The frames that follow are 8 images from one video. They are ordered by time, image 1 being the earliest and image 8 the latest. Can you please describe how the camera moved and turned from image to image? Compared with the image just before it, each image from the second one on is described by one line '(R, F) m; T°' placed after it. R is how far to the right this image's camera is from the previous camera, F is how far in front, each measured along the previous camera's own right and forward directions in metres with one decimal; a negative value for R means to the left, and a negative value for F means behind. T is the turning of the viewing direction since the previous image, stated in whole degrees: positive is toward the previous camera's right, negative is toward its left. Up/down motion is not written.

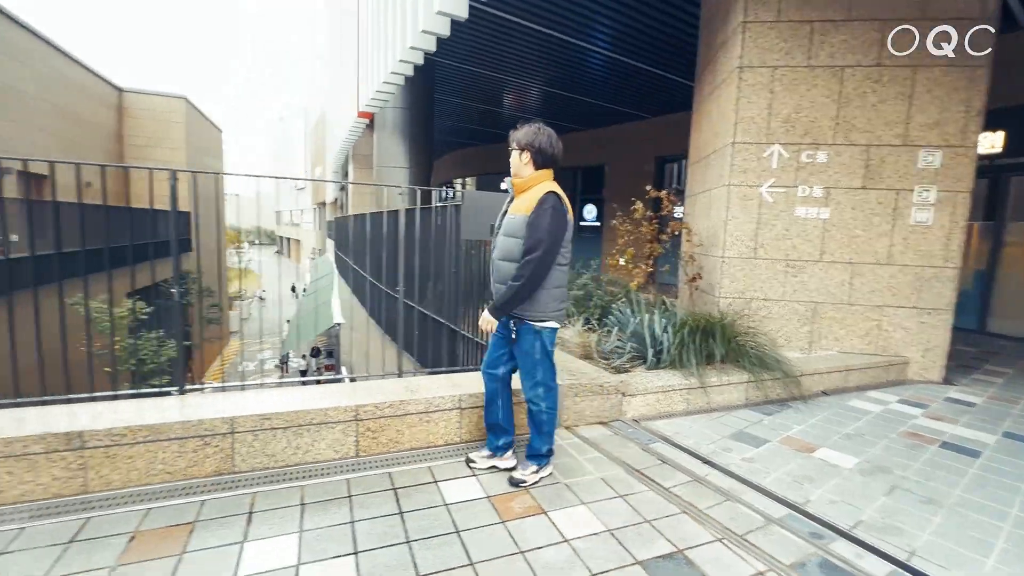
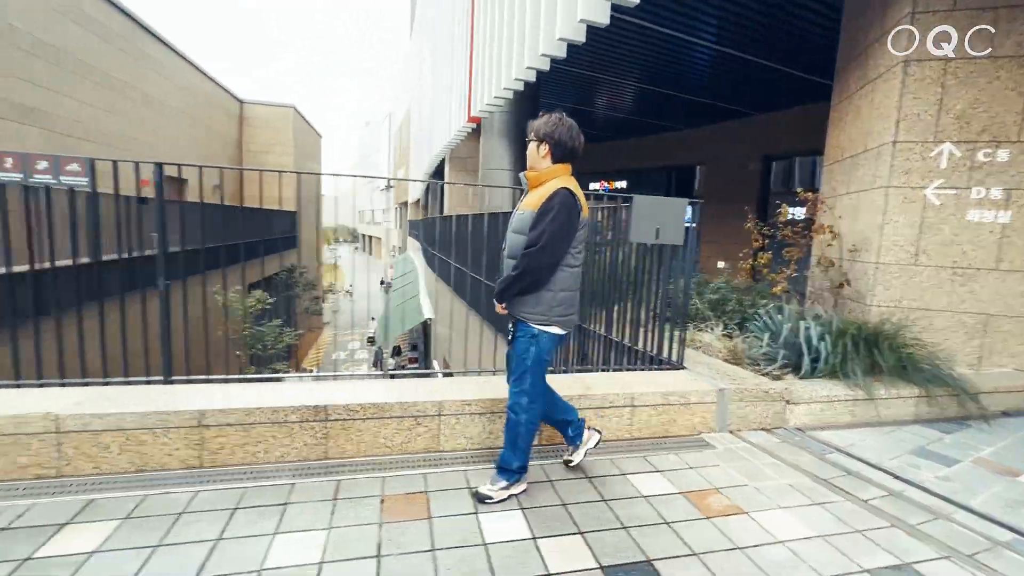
(-0.7, -0.2) m; -8°
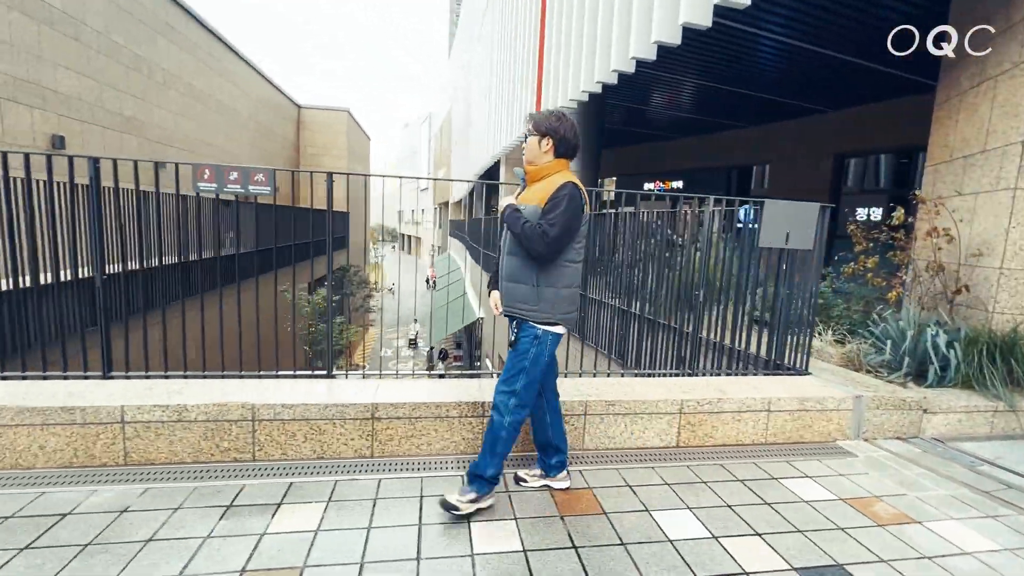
(-0.7, -0.1) m; -4°
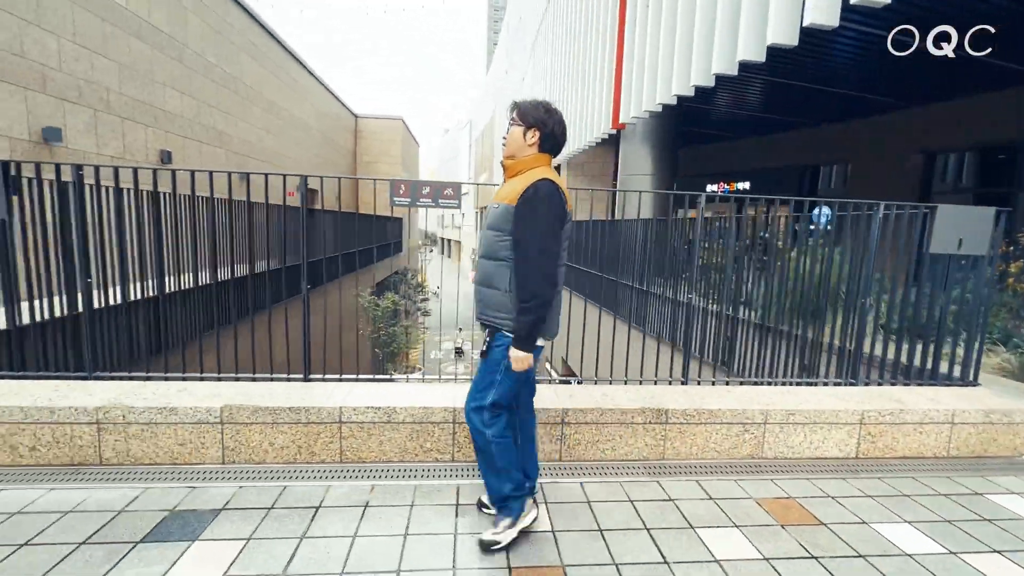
(-0.9, -0.1) m; -4°
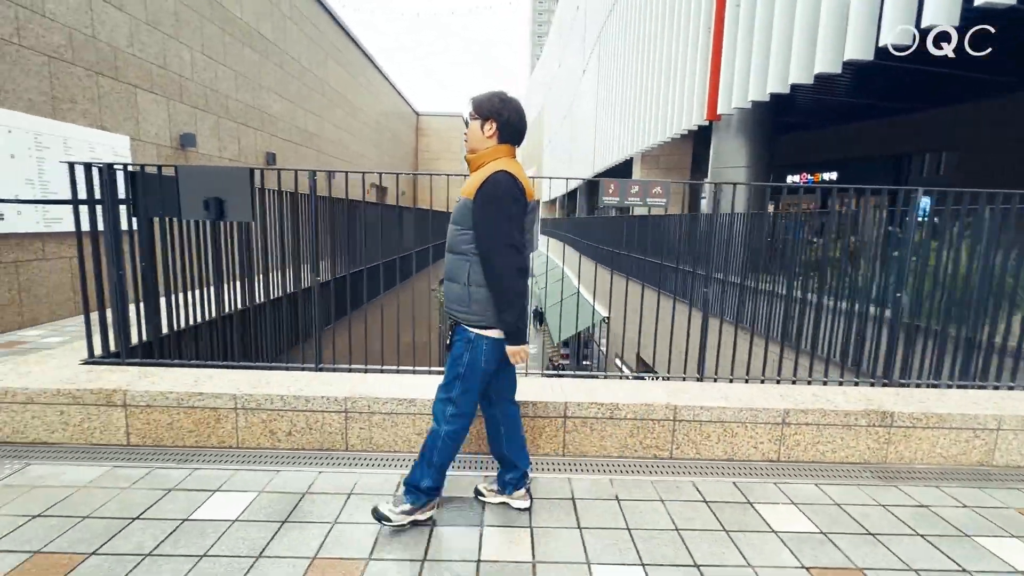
(-1.1, -0.1) m; -5°
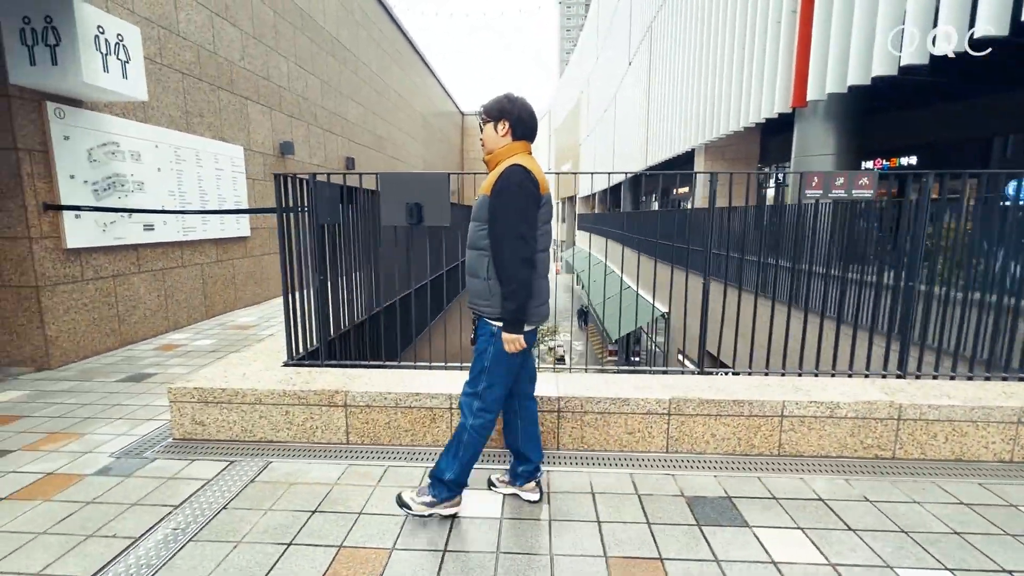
(-1.1, 0.0) m; -4°
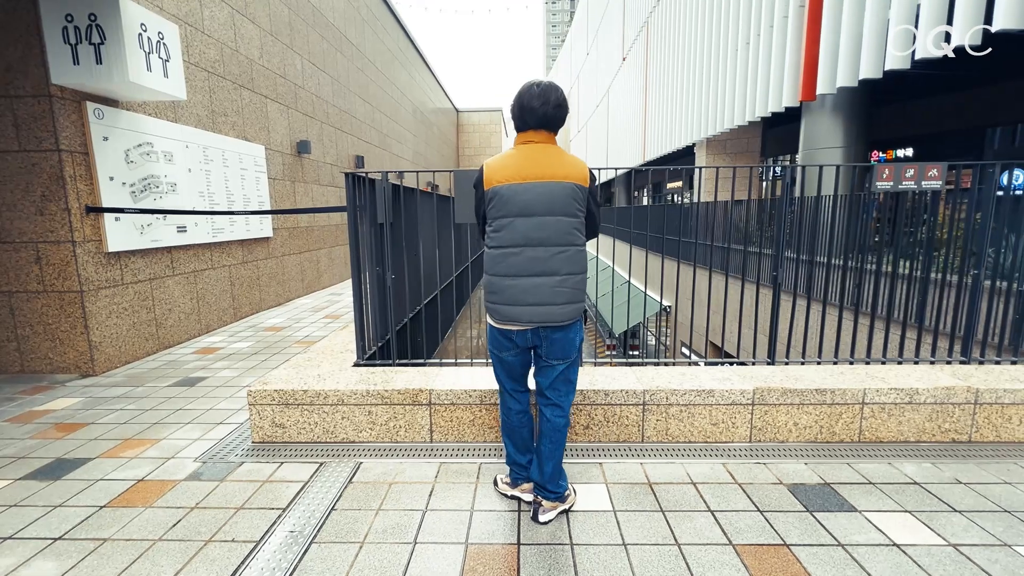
(-0.6, 0.0) m; +1°
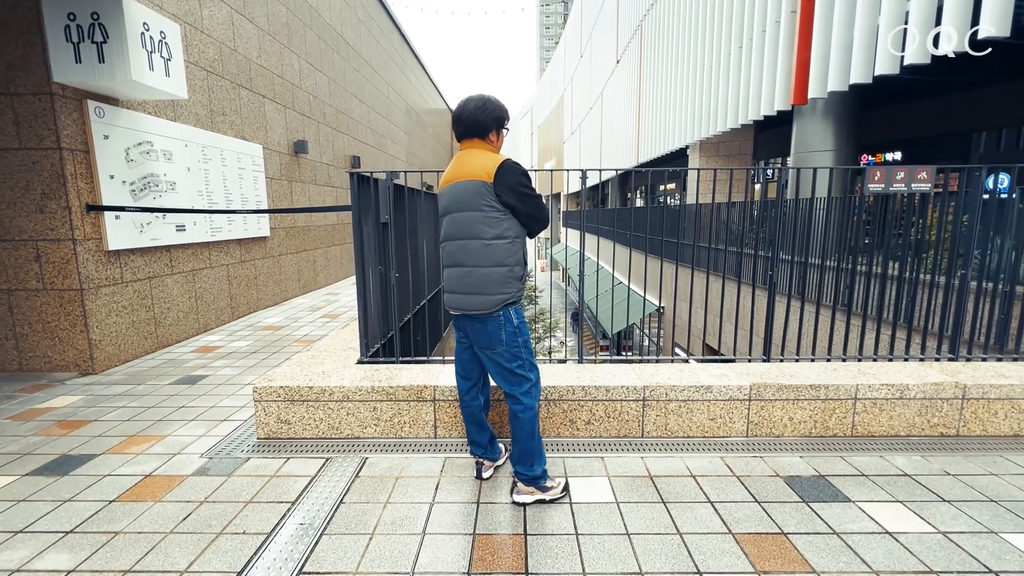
(-0.1, -0.1) m; +1°
